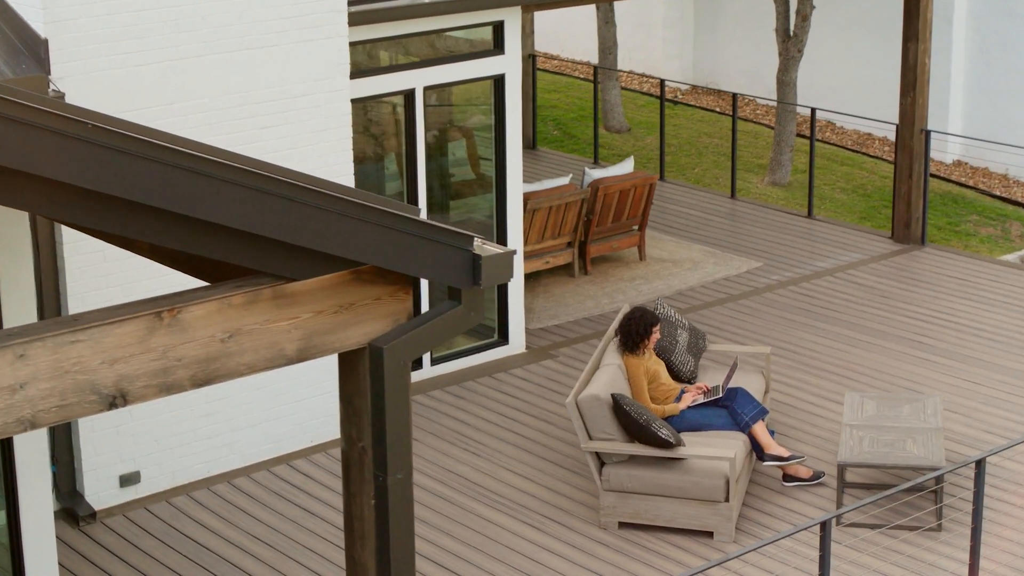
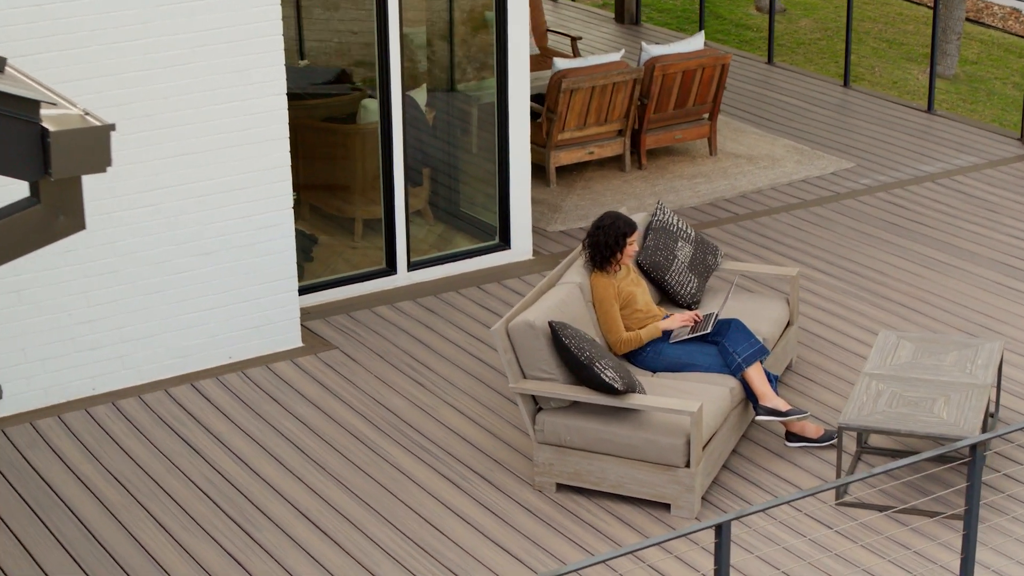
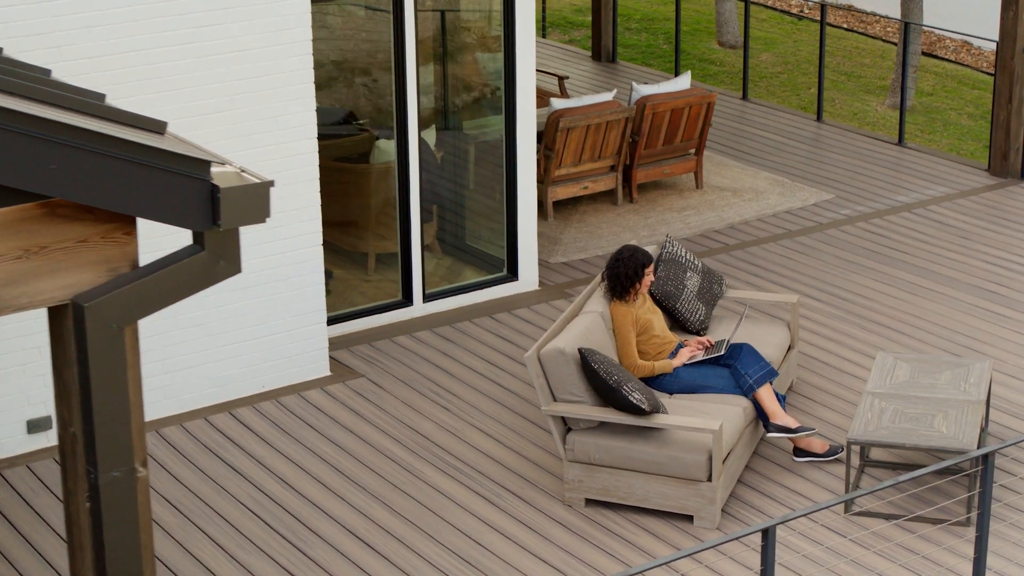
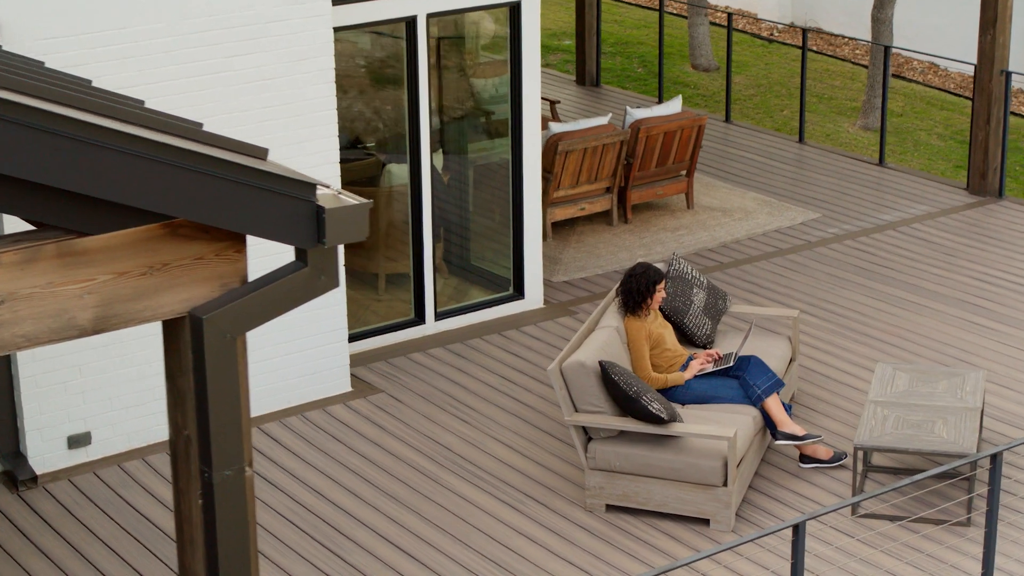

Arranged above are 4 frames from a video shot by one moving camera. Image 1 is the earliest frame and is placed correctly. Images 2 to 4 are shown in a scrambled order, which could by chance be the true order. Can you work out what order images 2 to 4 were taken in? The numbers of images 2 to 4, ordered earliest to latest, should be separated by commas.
4, 3, 2
